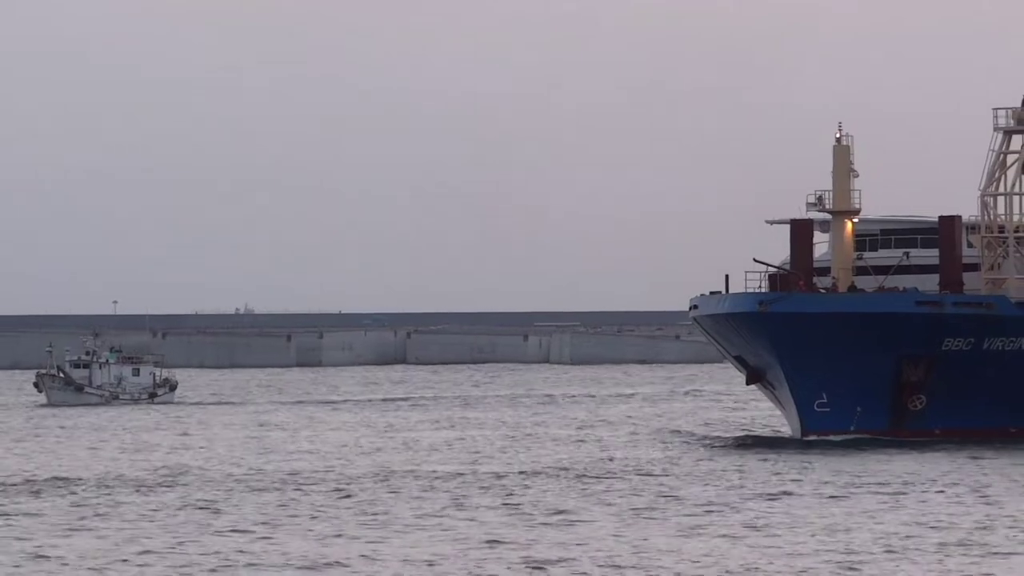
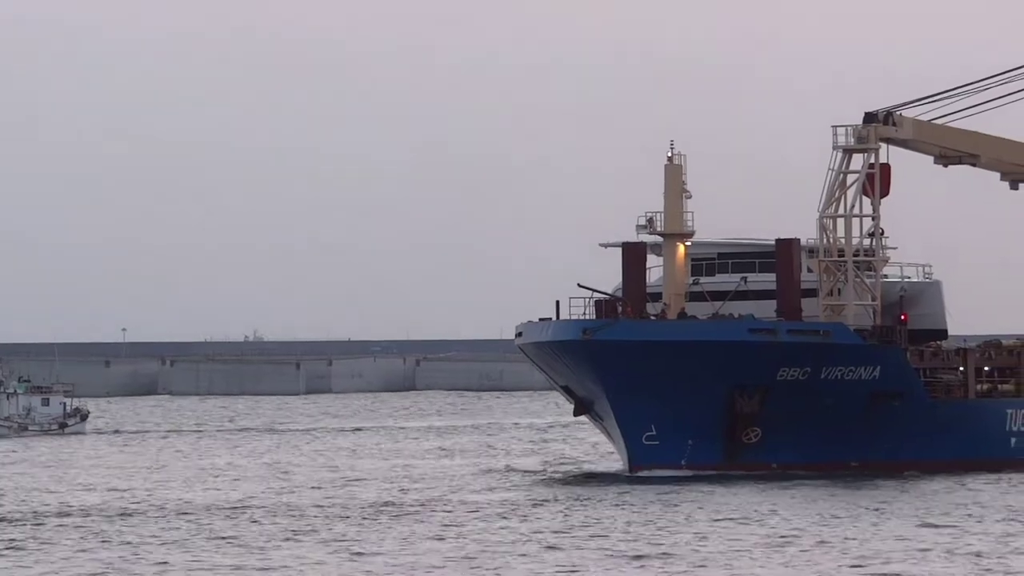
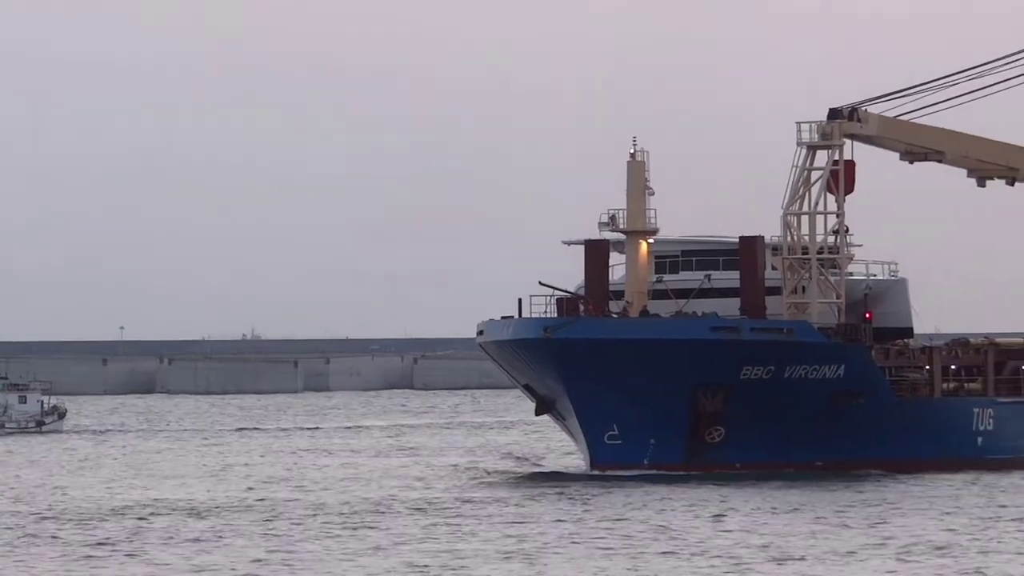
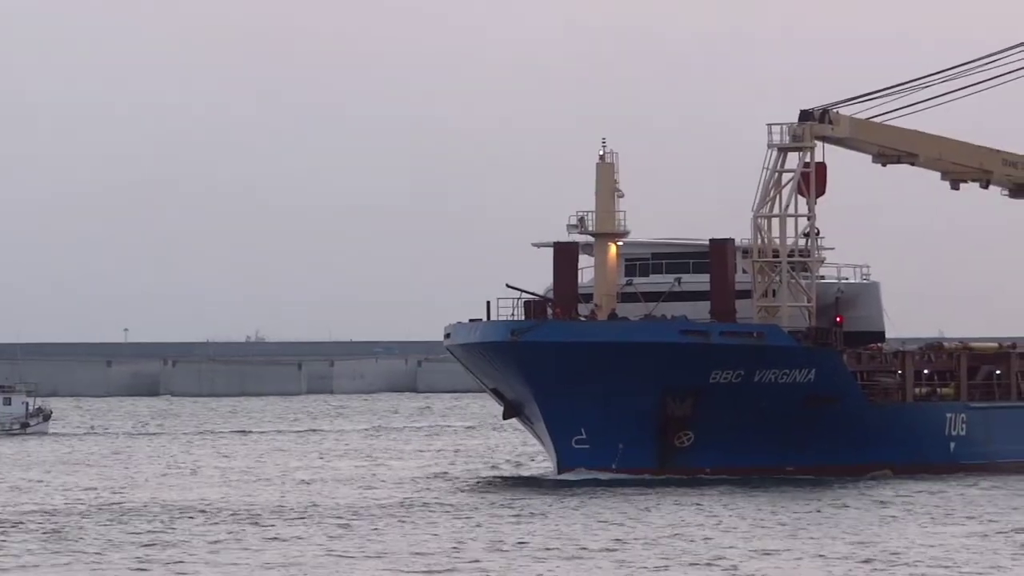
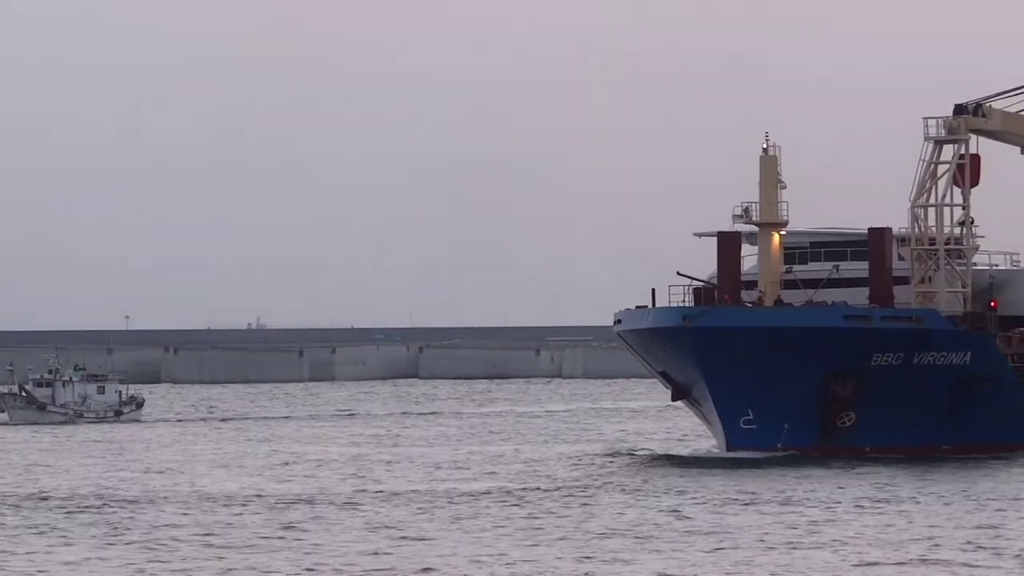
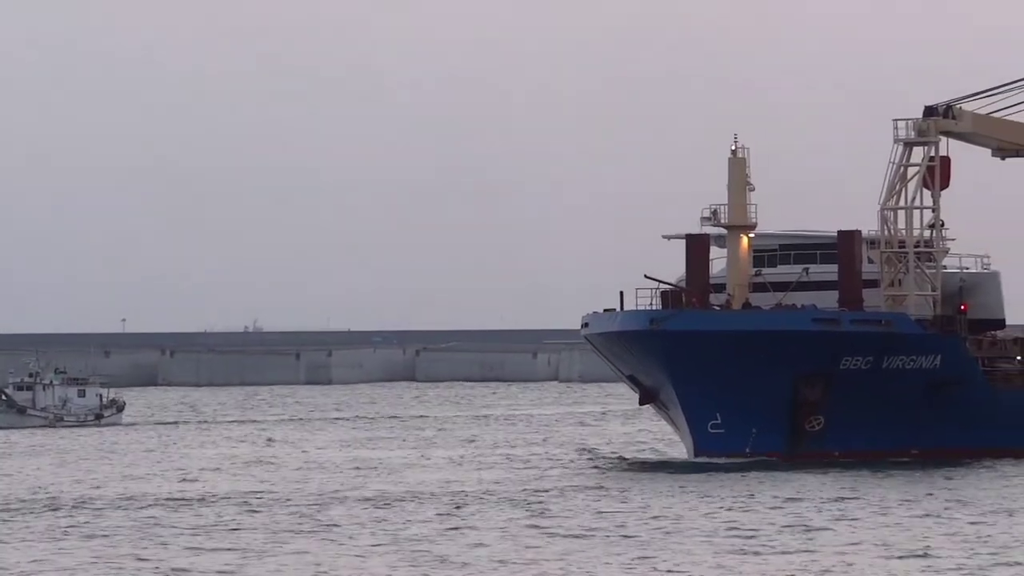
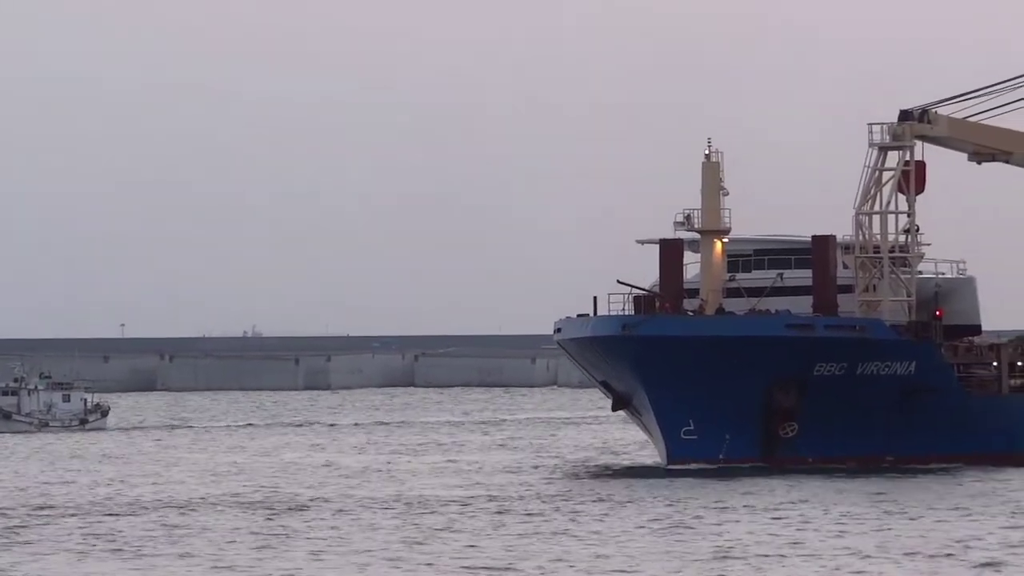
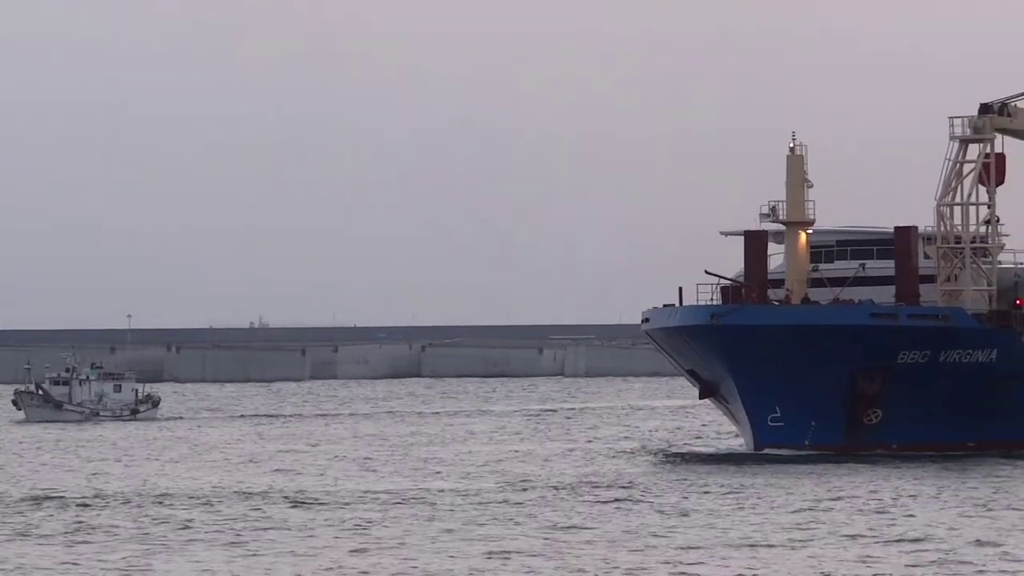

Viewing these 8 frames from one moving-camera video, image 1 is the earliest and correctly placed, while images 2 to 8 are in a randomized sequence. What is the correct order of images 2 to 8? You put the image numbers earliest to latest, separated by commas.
8, 5, 6, 7, 2, 3, 4
